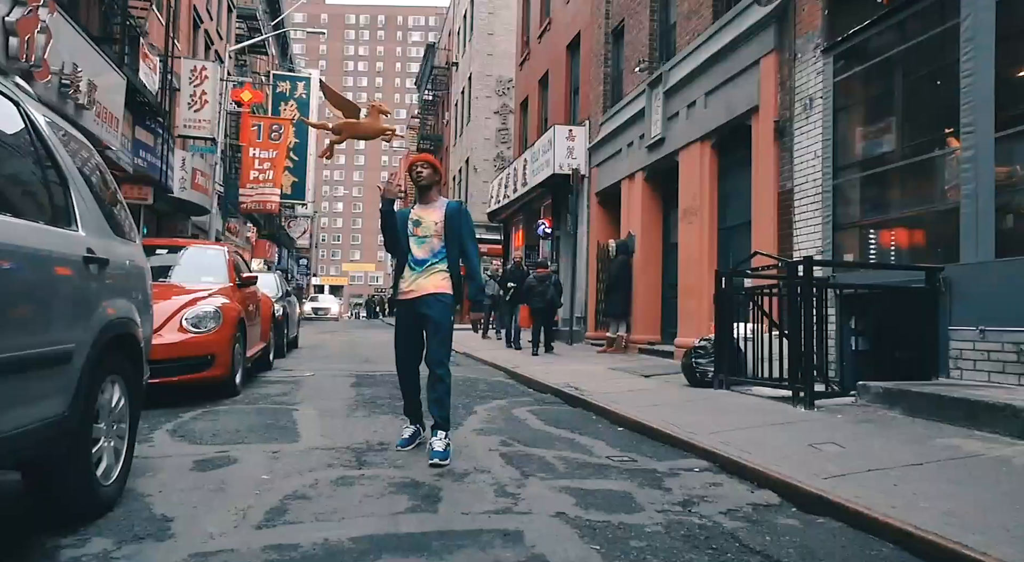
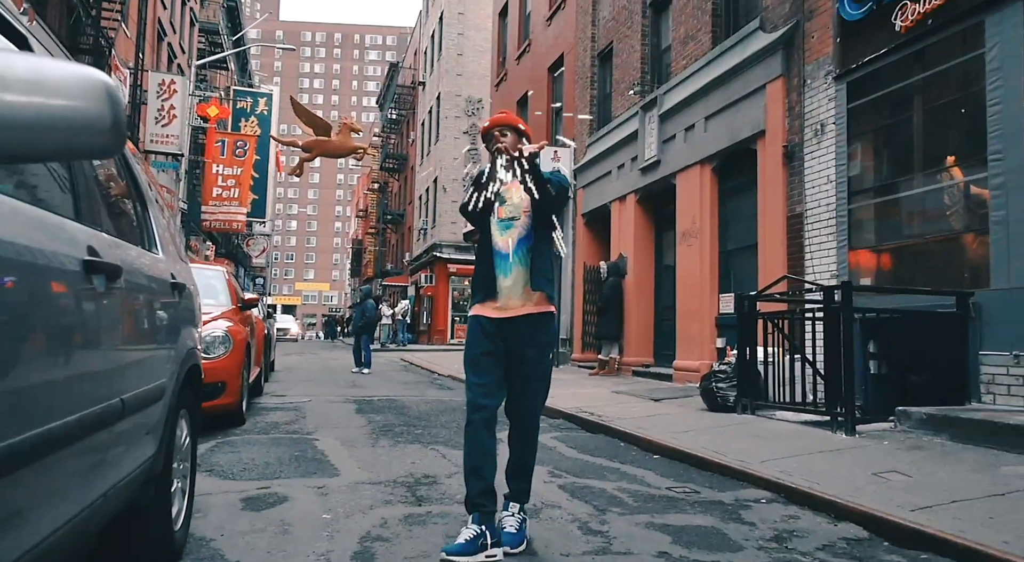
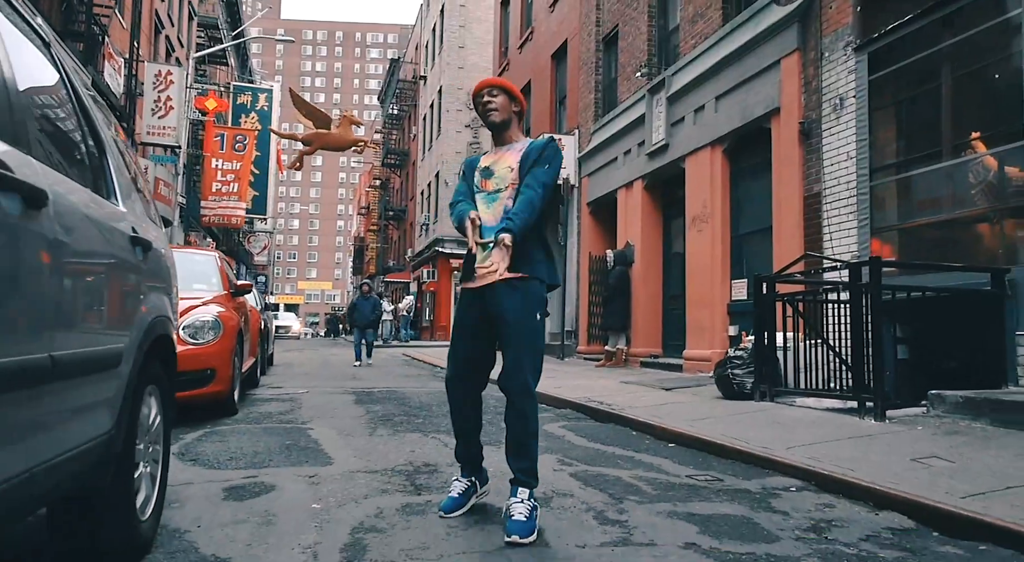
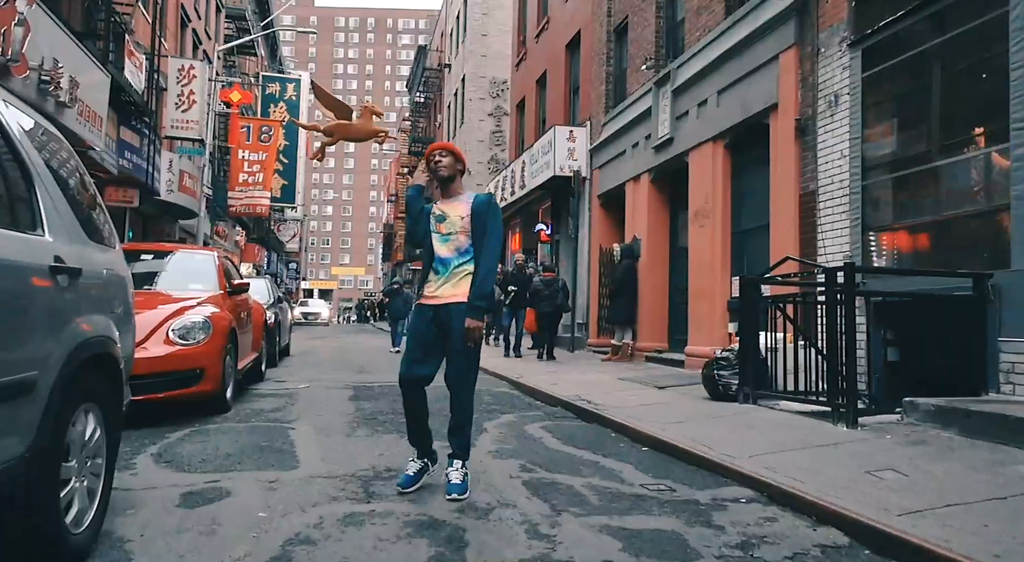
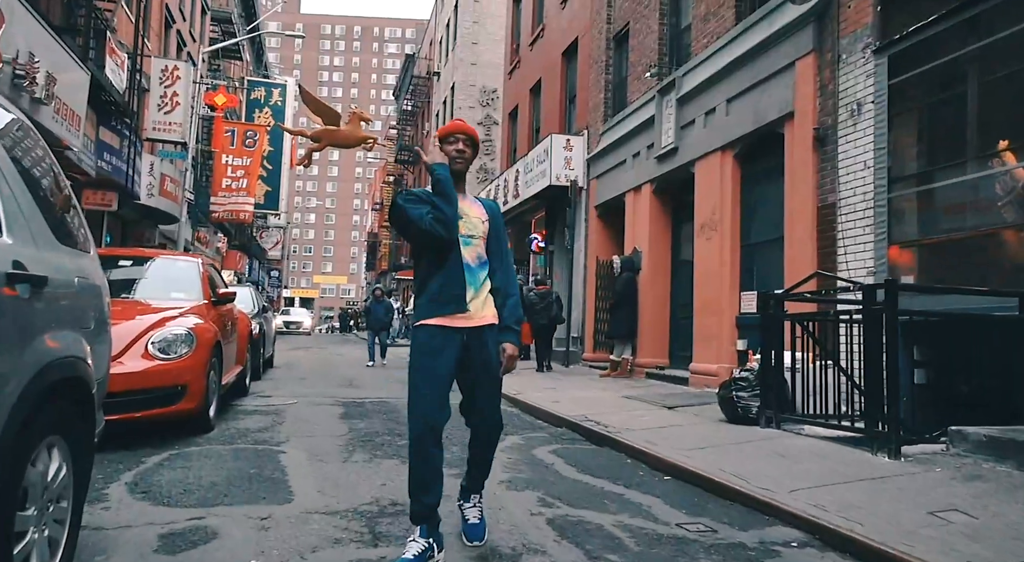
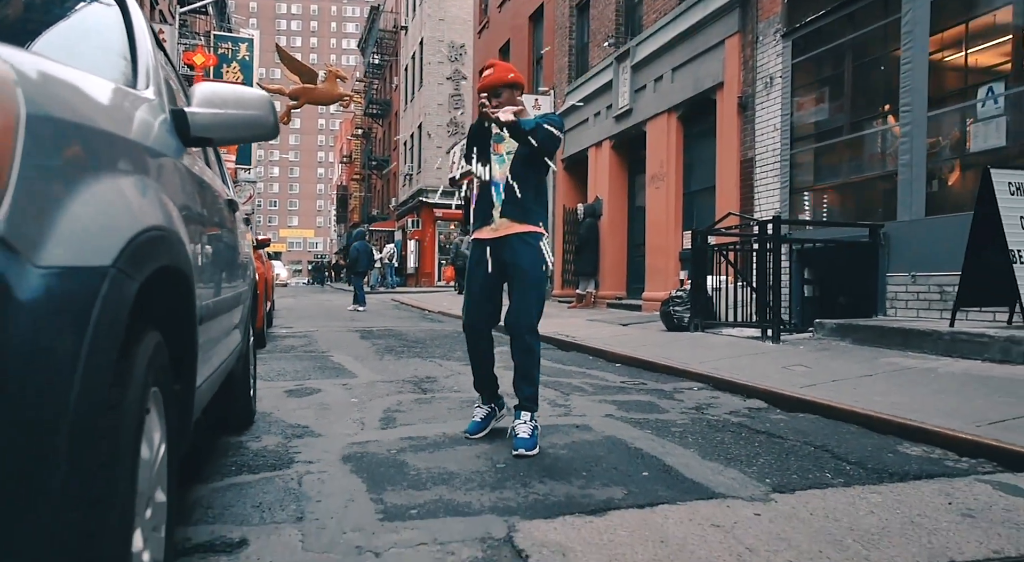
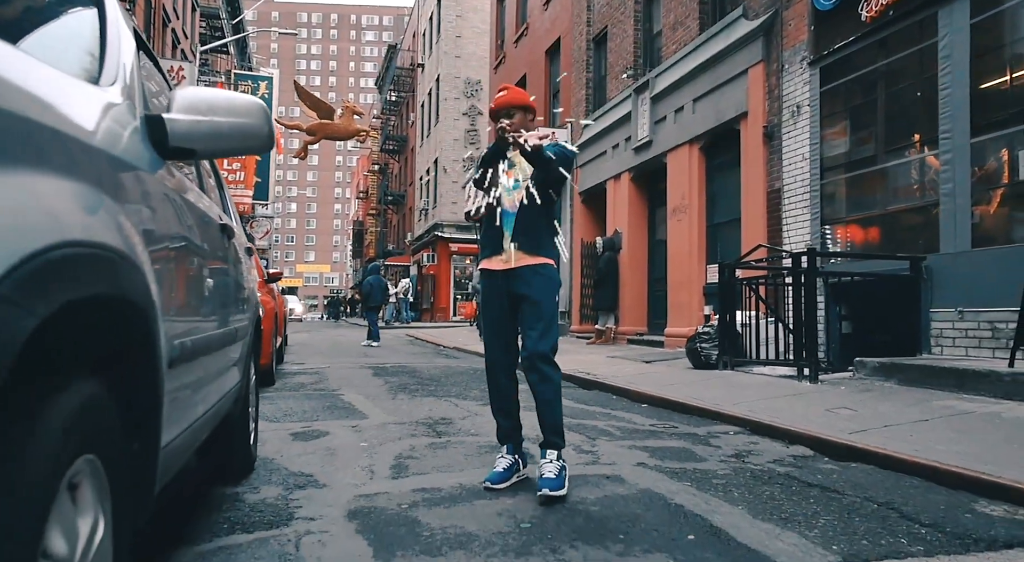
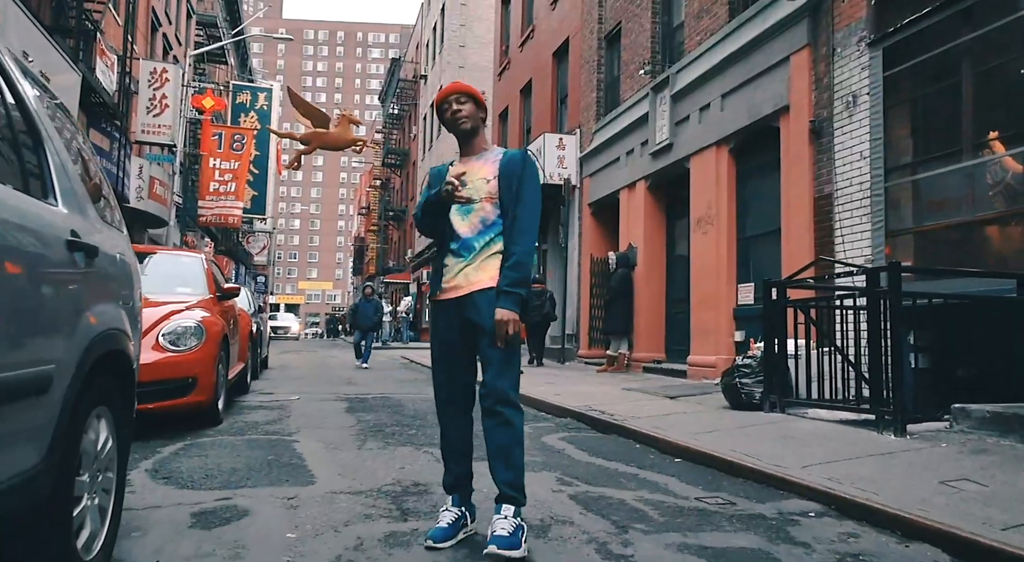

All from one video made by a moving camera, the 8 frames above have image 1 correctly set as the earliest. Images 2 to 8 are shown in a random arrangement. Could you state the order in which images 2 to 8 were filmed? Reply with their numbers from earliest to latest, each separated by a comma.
4, 5, 8, 3, 2, 7, 6
